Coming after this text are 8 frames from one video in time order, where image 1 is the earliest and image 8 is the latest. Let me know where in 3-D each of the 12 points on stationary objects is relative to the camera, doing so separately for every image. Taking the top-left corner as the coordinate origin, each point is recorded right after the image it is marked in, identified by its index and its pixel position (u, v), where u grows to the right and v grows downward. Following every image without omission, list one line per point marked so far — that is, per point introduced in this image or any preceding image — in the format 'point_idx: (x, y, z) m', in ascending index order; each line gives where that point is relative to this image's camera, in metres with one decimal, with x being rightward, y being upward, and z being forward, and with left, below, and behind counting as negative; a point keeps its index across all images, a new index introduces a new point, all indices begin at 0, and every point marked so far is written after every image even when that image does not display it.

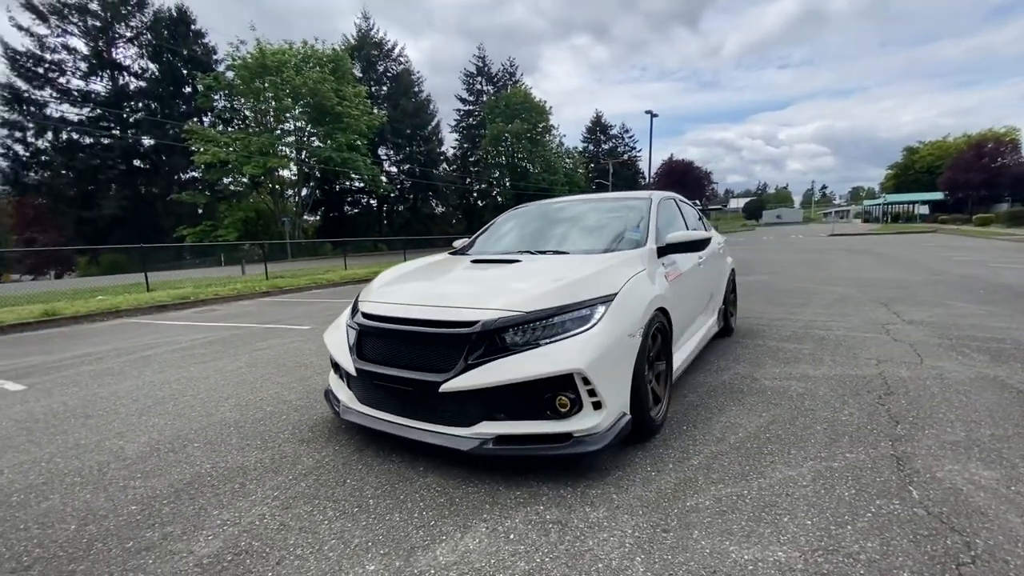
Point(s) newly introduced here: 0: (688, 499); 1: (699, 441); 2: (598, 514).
0: (+0.9, -1.1, +2.4) m
1: (+1.2, -1.0, +3.1) m
2: (+0.4, -1.1, +2.3) m
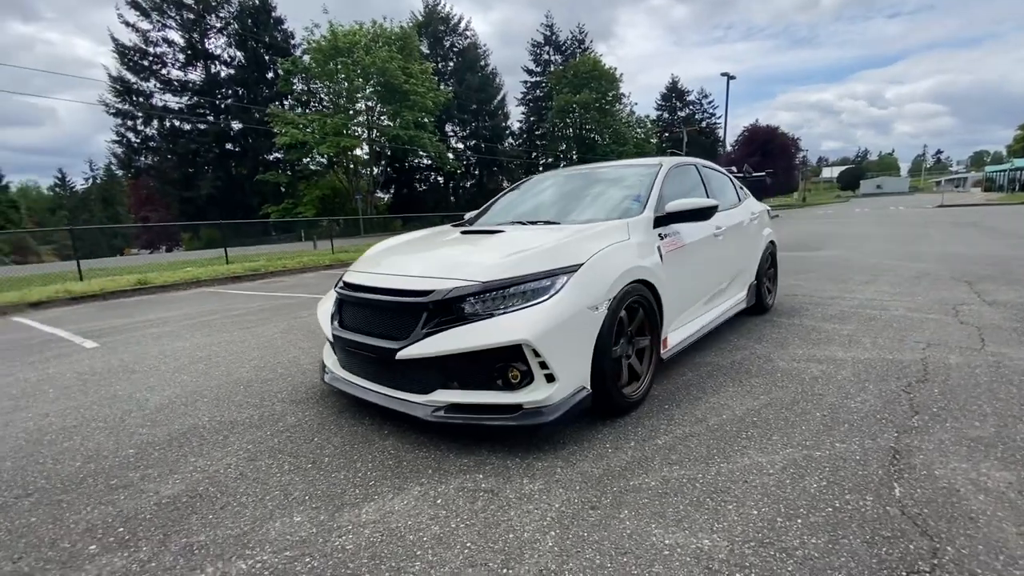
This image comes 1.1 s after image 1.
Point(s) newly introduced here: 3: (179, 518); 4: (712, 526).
0: (+0.6, -0.9, +2.3) m
1: (+1.0, -0.8, +2.9) m
2: (+0.1, -0.9, +2.3) m
3: (-1.5, -1.0, +2.1) m
4: (+0.8, -1.0, +1.9) m
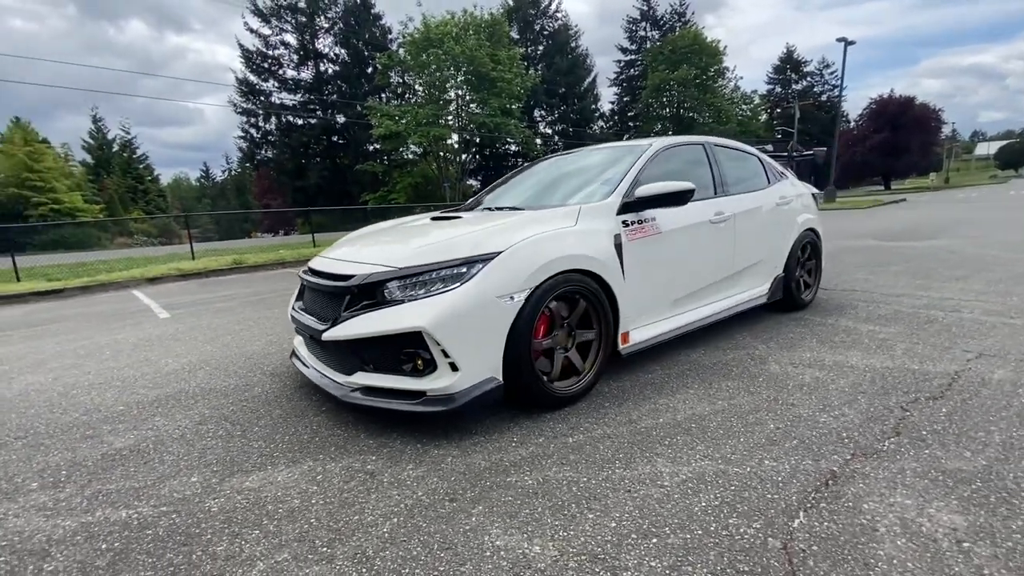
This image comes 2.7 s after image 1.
0: (0.0, -0.9, +2.2) m
1: (+0.5, -0.7, +2.7) m
2: (-0.5, -0.9, +2.3) m
3: (-2.0, -0.9, +2.4) m
4: (+0.1, -0.9, +1.8) m
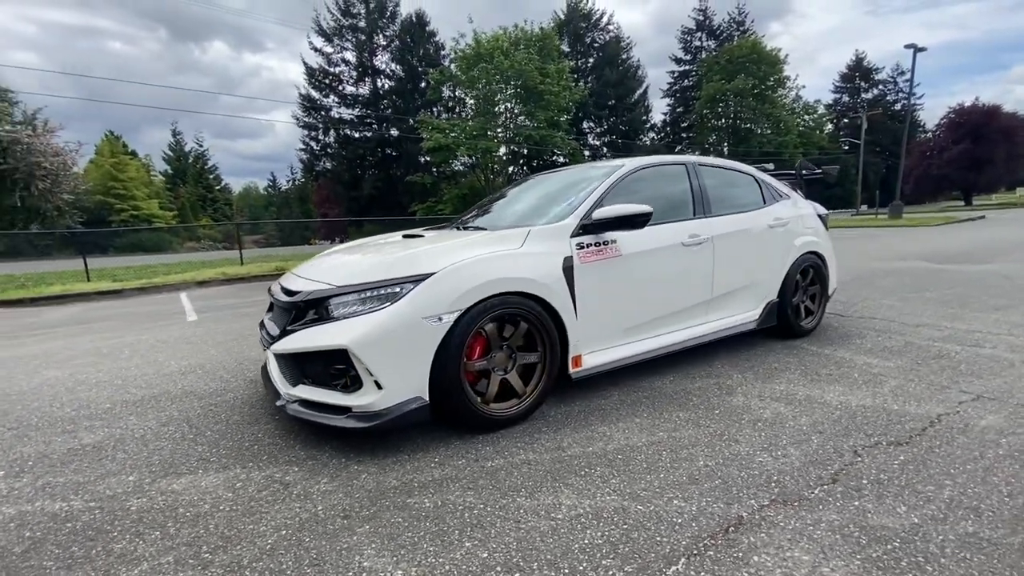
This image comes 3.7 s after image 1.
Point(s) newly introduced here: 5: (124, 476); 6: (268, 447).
0: (-0.5, -1.0, +2.2) m
1: (+0.1, -0.9, +2.7) m
2: (-0.9, -1.0, +2.3) m
3: (-2.5, -1.0, +2.6) m
4: (-0.4, -1.0, +1.8) m
5: (-2.0, -1.0, +2.5) m
6: (-1.4, -0.9, +2.7) m
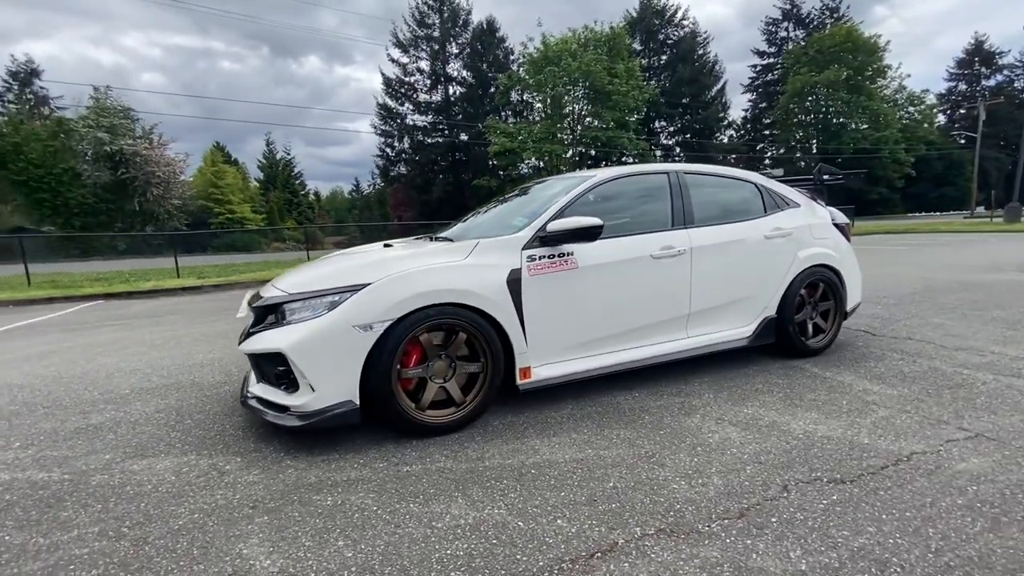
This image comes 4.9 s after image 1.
0: (-0.9, -1.0, +2.4) m
1: (-0.3, -1.0, +2.8) m
2: (-1.4, -1.0, +2.6) m
3: (-2.9, -1.0, +3.1) m
4: (-0.9, -1.1, +2.0) m
5: (-2.4, -1.0, +2.9) m
6: (-1.8, -0.9, +3.0) m
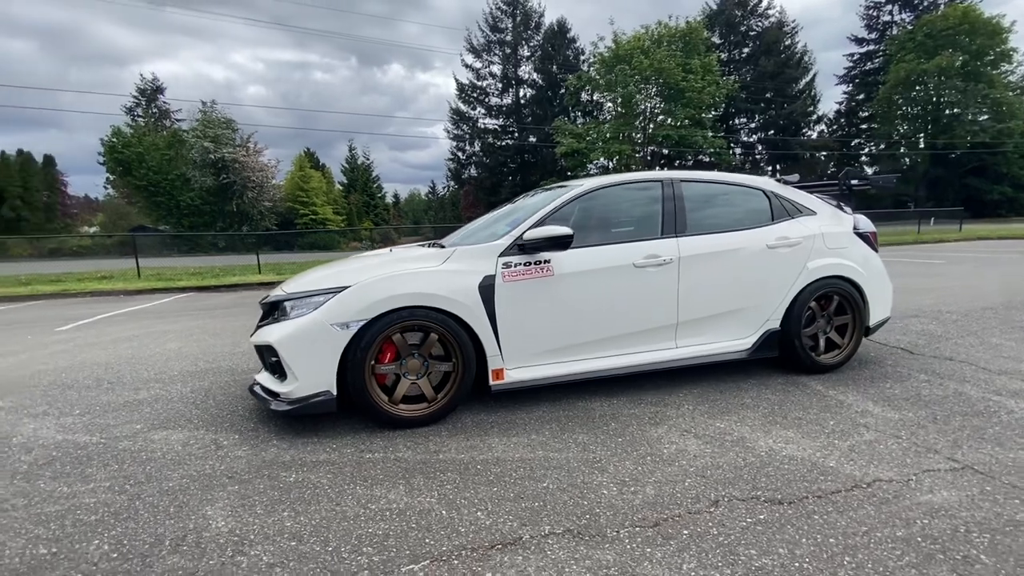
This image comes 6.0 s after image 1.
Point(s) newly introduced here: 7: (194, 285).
0: (-1.3, -1.0, +2.7) m
1: (-0.6, -1.0, +3.0) m
2: (-1.7, -1.0, +3.0) m
3: (-3.0, -0.9, +3.7) m
4: (-1.3, -1.1, +2.3) m
5: (-2.7, -1.0, +3.4) m
6: (-2.0, -0.9, +3.5) m
7: (-8.7, +0.1, +13.2) m
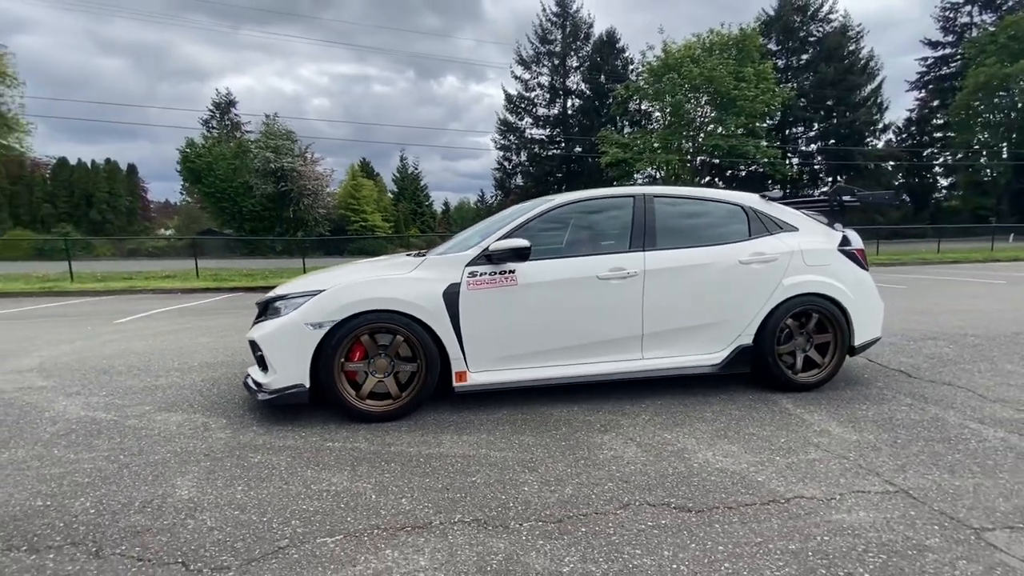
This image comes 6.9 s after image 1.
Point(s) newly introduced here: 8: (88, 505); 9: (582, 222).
0: (-1.6, -1.0, +3.1) m
1: (-0.9, -1.0, +3.2) m
2: (-2.0, -1.0, +3.3) m
3: (-3.3, -0.9, +4.2) m
4: (-1.7, -1.1, +2.6) m
5: (-2.9, -1.0, +3.9) m
6: (-2.3, -0.9, +3.9) m
7: (-7.9, +0.1, +14.3) m
8: (-2.2, -1.1, +2.5) m
9: (+0.6, +0.5, +3.9) m
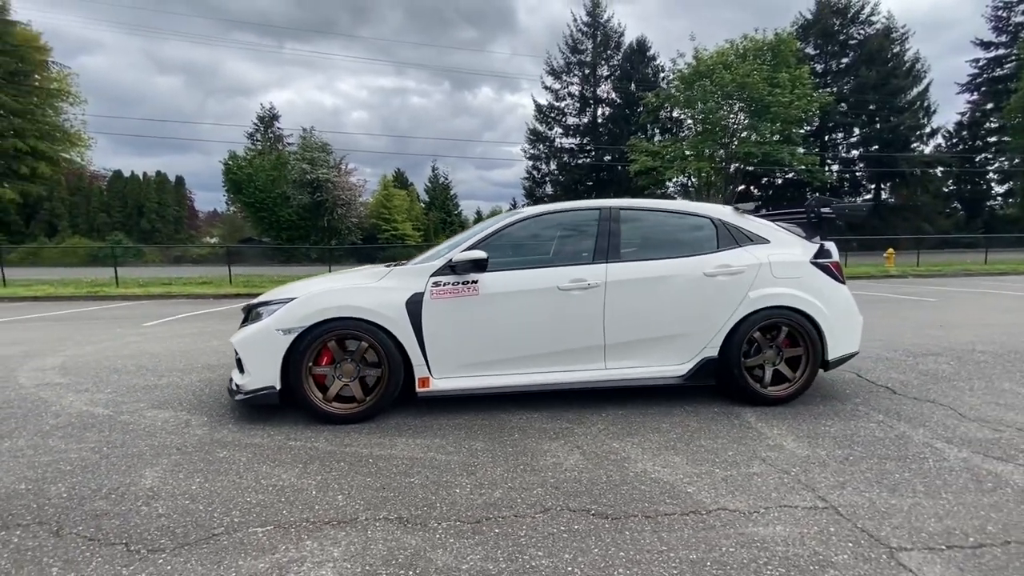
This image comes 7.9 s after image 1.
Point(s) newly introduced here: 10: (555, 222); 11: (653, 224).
0: (-2.0, -1.1, +3.3) m
1: (-1.3, -1.1, +3.4) m
2: (-2.3, -1.1, +3.6) m
3: (-3.6, -1.0, +4.6) m
4: (-2.1, -1.1, +2.9) m
5: (-3.2, -1.0, +4.2) m
6: (-2.6, -1.0, +4.2) m
7: (-7.5, -0.1, +15.0) m
8: (-2.6, -1.2, +2.8) m
9: (+0.3, +0.5, +4.0) m
10: (+0.4, +0.5, +4.1) m
11: (+1.2, +0.5, +4.1) m
